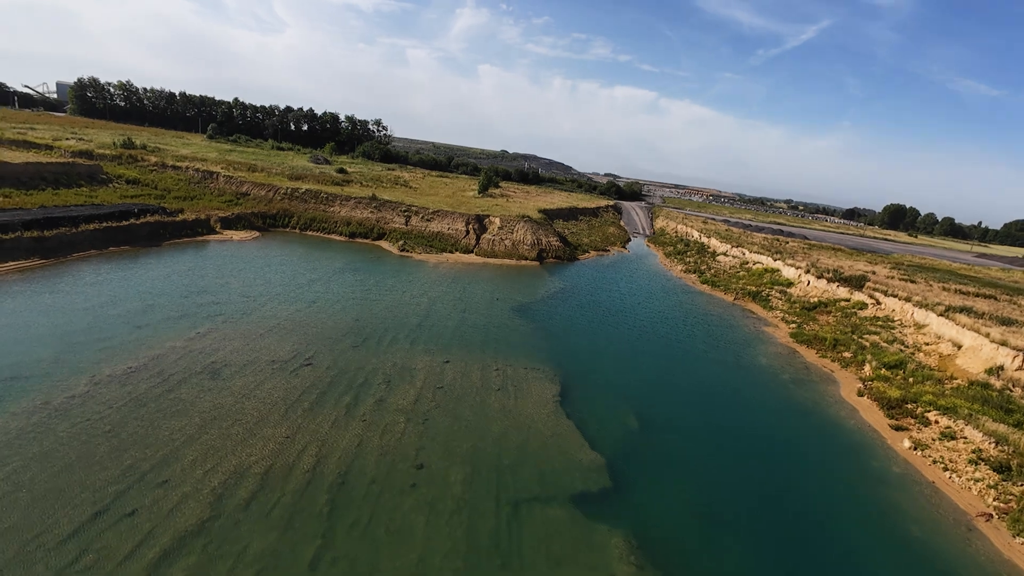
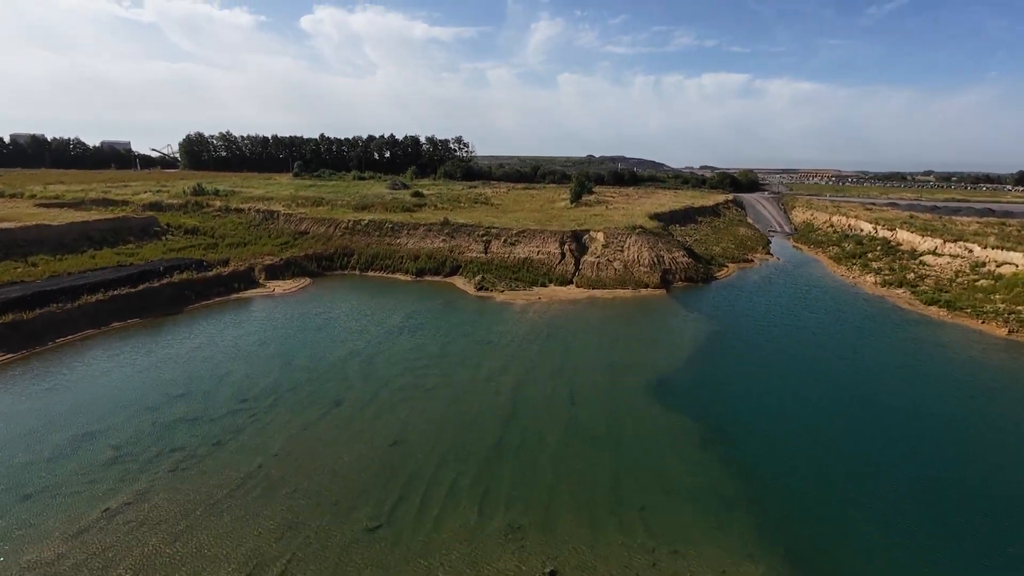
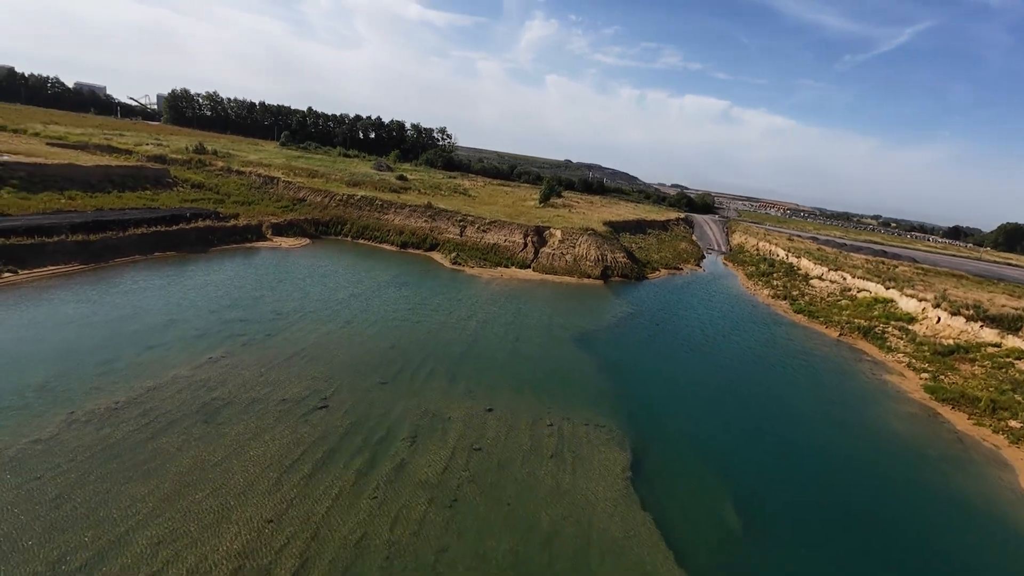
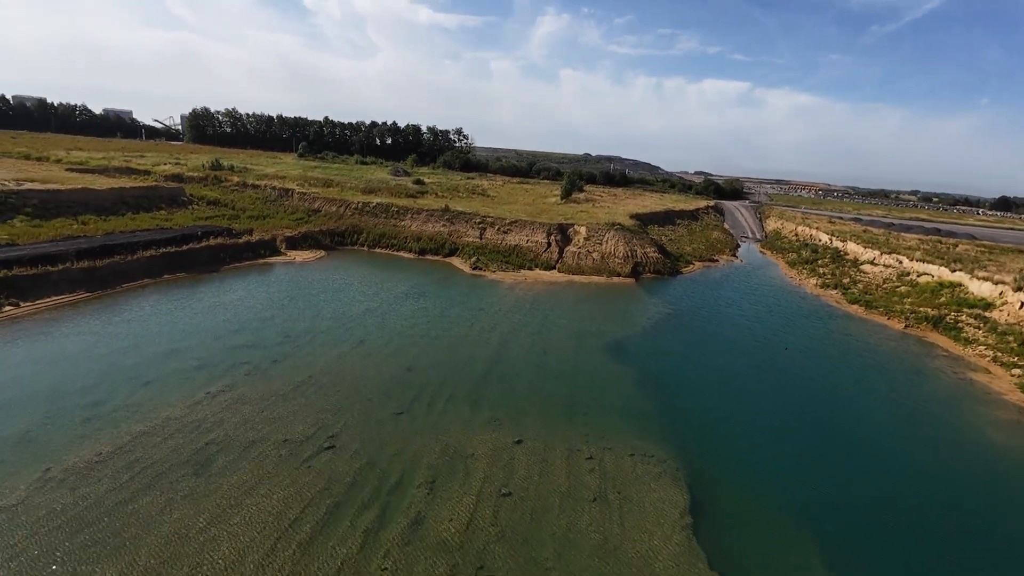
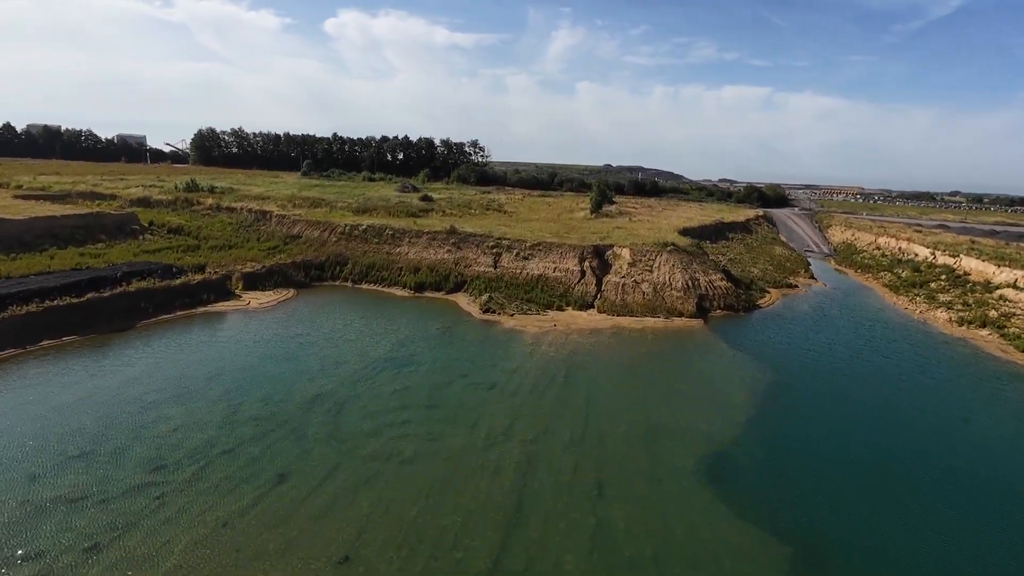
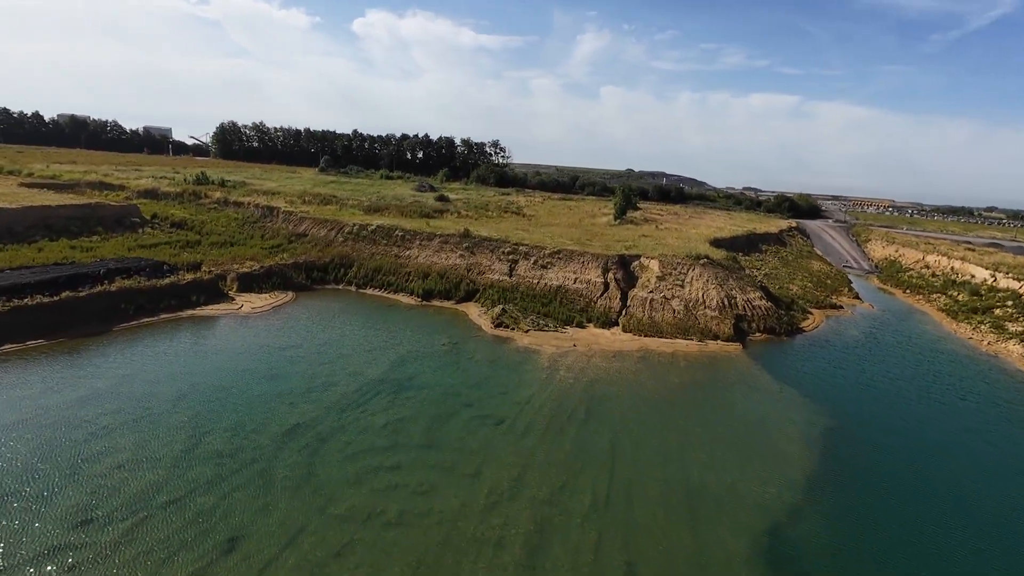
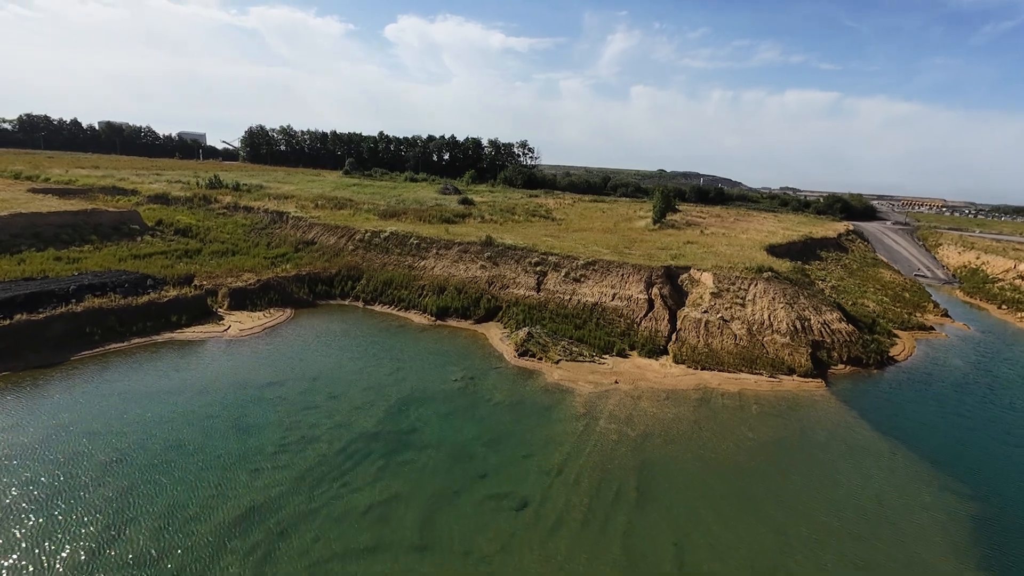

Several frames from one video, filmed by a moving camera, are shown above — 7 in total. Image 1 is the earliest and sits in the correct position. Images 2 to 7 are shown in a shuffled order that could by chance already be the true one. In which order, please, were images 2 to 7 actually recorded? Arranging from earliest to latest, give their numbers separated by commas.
3, 4, 2, 5, 6, 7
